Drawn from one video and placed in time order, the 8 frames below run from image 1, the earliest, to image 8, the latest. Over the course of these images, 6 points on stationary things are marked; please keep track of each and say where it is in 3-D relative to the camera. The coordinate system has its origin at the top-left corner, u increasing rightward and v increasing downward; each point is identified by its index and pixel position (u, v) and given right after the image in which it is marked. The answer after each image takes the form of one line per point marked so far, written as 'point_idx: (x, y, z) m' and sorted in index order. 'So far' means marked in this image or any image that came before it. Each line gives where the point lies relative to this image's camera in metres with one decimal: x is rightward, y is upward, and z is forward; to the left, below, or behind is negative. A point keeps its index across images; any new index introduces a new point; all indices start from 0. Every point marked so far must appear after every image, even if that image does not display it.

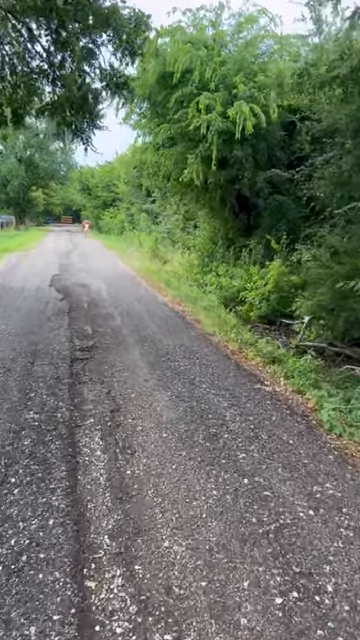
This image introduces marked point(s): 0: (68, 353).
0: (-1.0, -0.3, +4.8) m
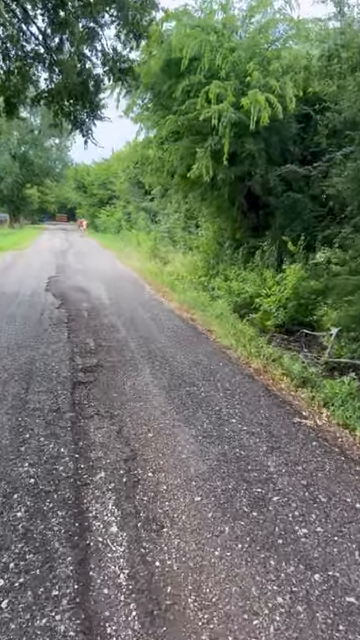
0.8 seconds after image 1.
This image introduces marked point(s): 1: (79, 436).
0: (-0.8, -0.4, +4.1) m
1: (-0.6, -0.6, +3.0) m
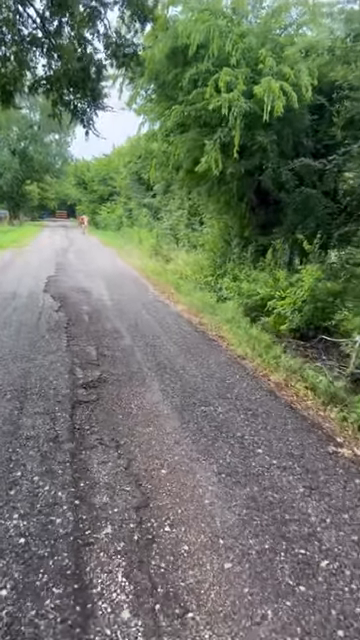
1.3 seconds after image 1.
0: (-0.8, -0.5, +3.7) m
1: (-0.5, -0.7, +2.5) m
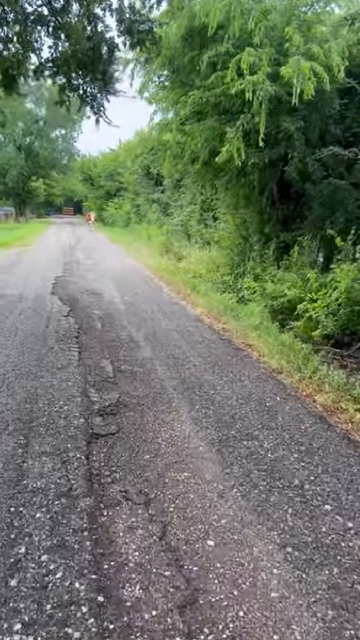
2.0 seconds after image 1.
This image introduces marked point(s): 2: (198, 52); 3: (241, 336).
0: (-0.6, -0.6, +3.1) m
1: (-0.3, -0.8, +1.9) m
2: (+0.3, +3.9, +7.8) m
3: (+0.6, -0.2, +5.7) m
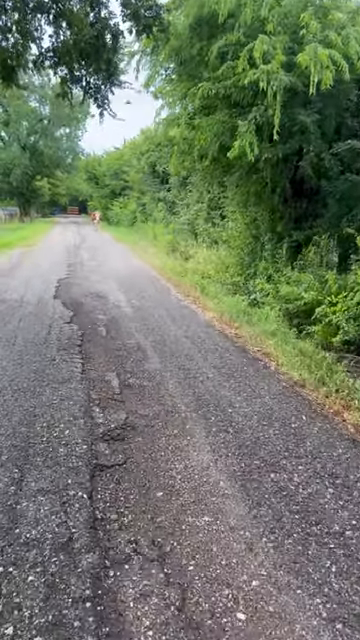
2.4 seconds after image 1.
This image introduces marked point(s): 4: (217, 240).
0: (-0.5, -0.6, +2.7) m
1: (-0.2, -0.9, +1.5) m
2: (+0.4, +3.8, +7.5) m
3: (+0.7, -0.2, +5.4) m
4: (+0.9, +1.9, +13.1) m
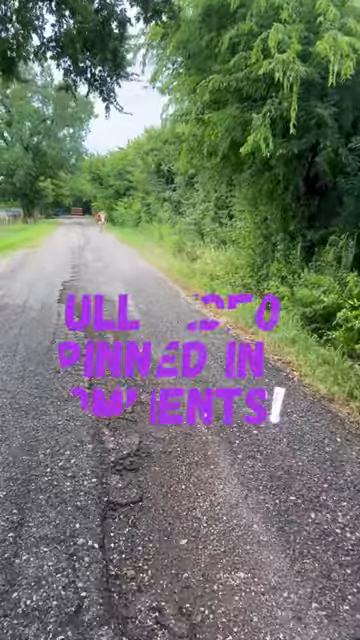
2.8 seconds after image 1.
0: (-0.4, -0.7, +2.4) m
1: (-0.1, -0.9, +1.2) m
2: (+0.5, +3.8, +7.1) m
3: (+0.9, -0.3, +5.0) m
4: (+1.1, +1.9, +12.8) m
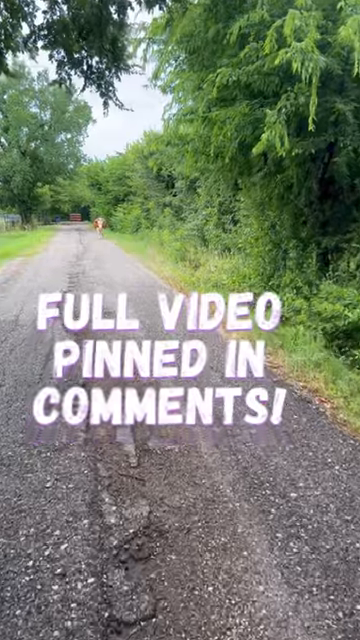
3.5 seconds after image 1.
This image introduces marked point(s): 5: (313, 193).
0: (-0.3, -0.8, +1.8) m
1: (0.0, -1.1, +0.6) m
2: (+0.5, +3.6, +6.6) m
3: (+0.9, -0.4, +4.4) m
4: (+1.1, +1.6, +12.2) m
5: (+1.8, +1.7, +7.3) m
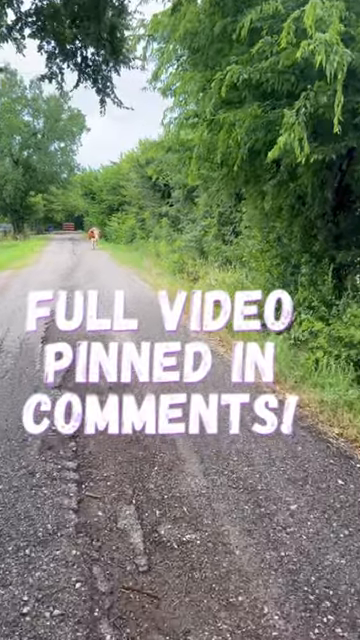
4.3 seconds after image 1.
0: (-0.2, -1.0, +1.1) m
1: (+0.1, -1.2, -0.1) m
2: (+0.6, +3.3, +6.0) m
3: (+1.0, -0.7, +3.8) m
4: (+1.1, +1.3, +11.6) m
5: (+1.8, +1.4, +6.7) m
